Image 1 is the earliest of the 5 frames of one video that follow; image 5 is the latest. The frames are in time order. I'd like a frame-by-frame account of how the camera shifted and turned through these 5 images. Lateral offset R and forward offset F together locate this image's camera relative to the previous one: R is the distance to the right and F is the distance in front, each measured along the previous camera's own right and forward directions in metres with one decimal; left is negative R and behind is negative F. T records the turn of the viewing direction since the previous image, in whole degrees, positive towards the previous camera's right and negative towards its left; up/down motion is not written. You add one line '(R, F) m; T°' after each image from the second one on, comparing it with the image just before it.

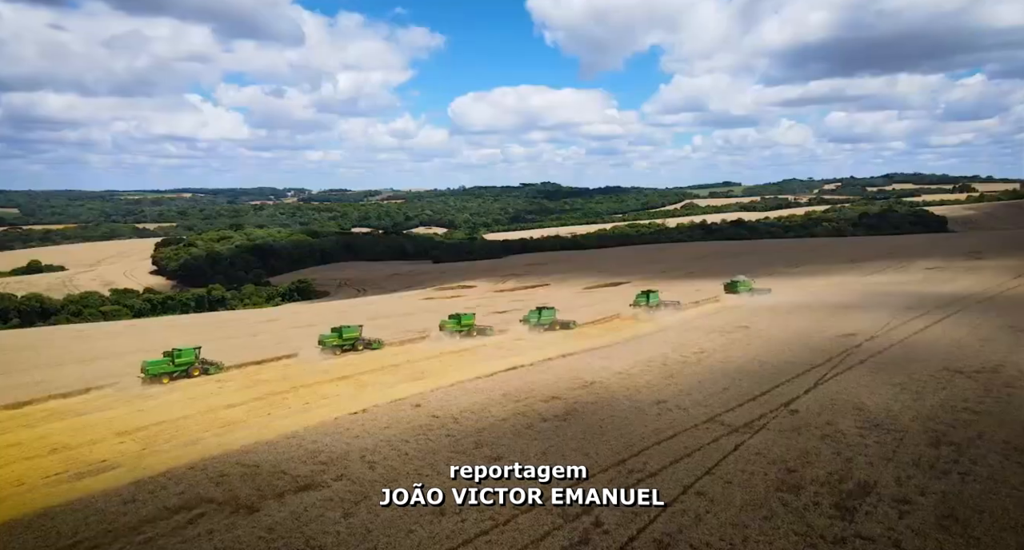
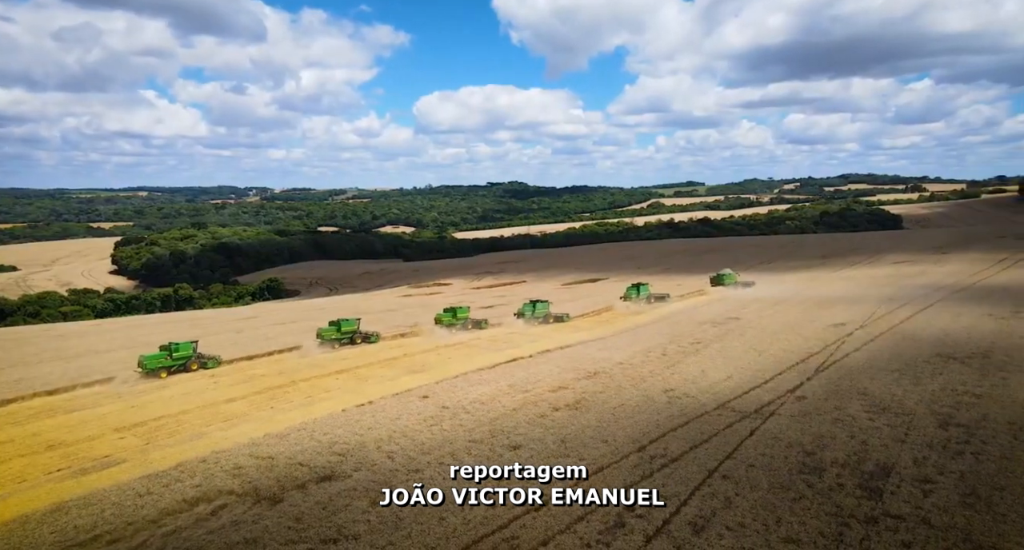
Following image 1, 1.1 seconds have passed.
(-0.7, +0.1) m; +2°
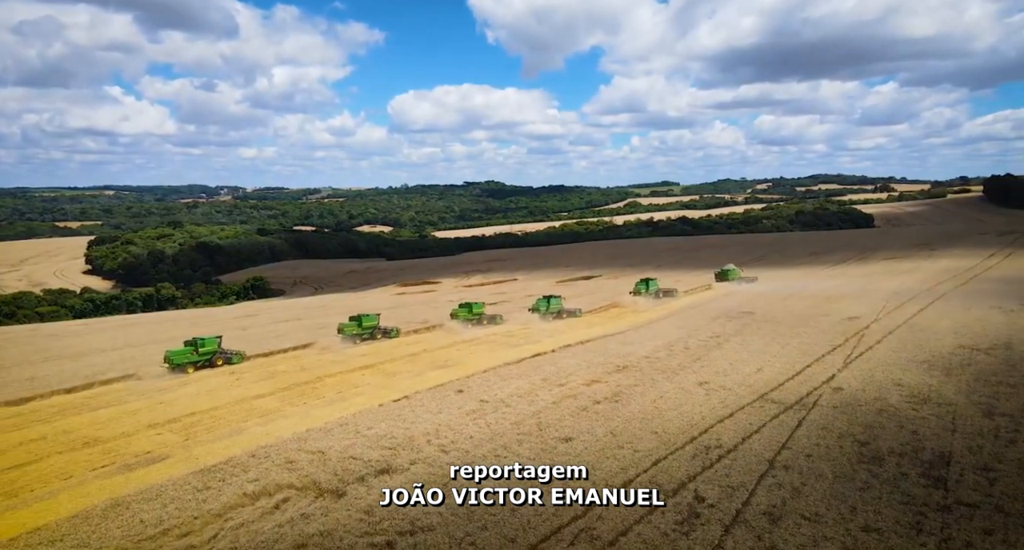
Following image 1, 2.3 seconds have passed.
(-1.0, +0.1) m; 0°
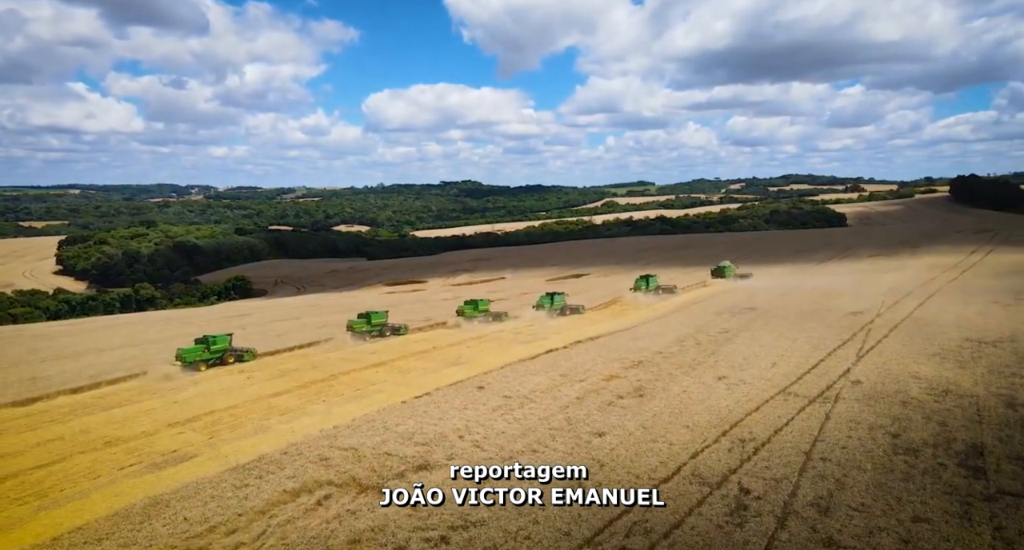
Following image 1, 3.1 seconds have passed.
(-0.8, 0.0) m; +1°
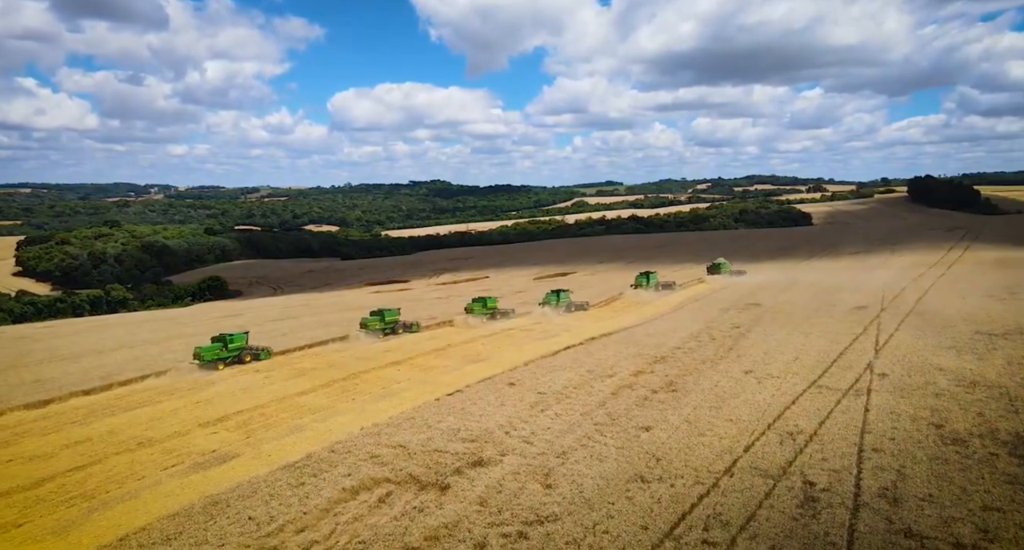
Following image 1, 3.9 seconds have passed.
(-1.1, 0.0) m; +1°
